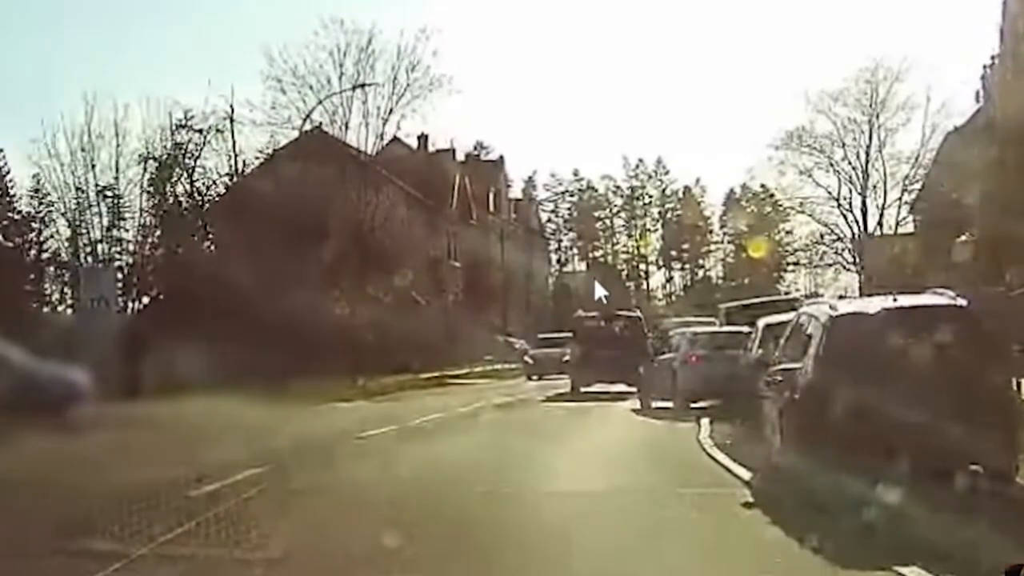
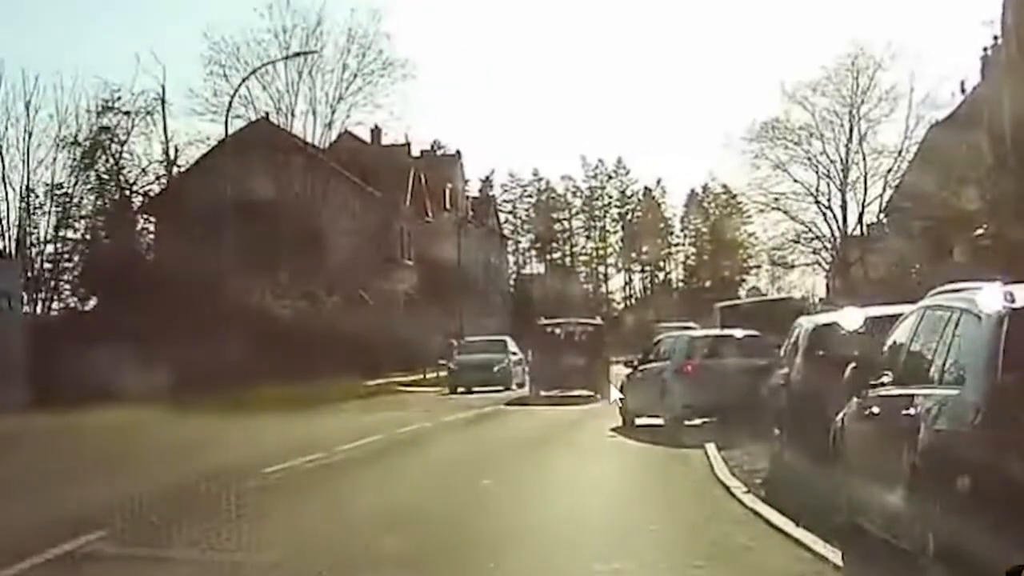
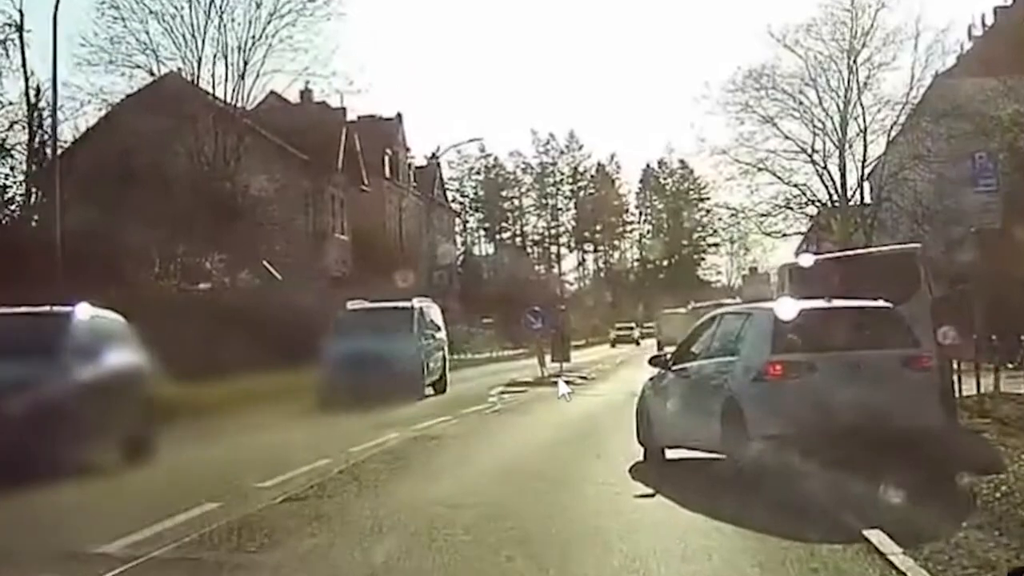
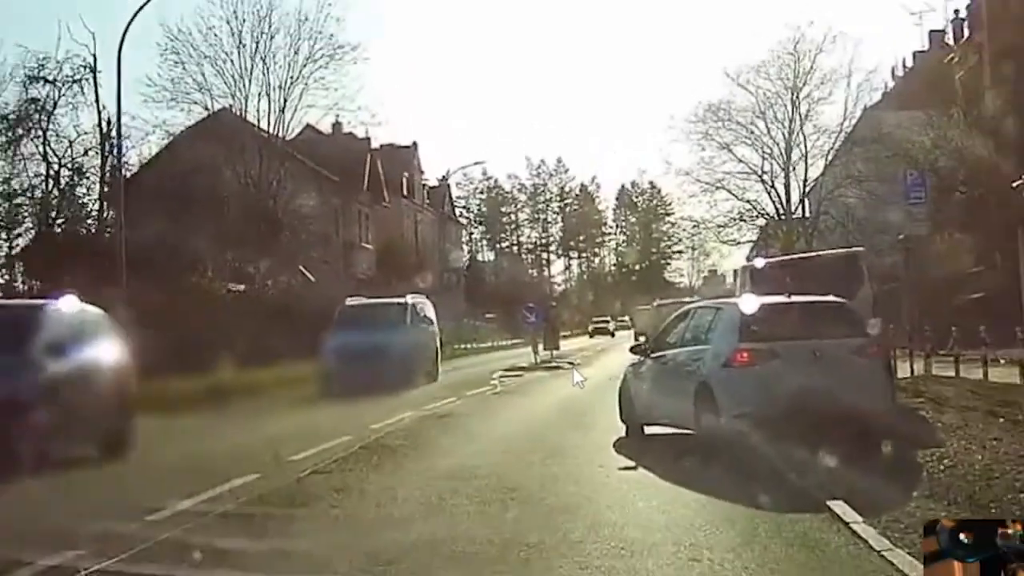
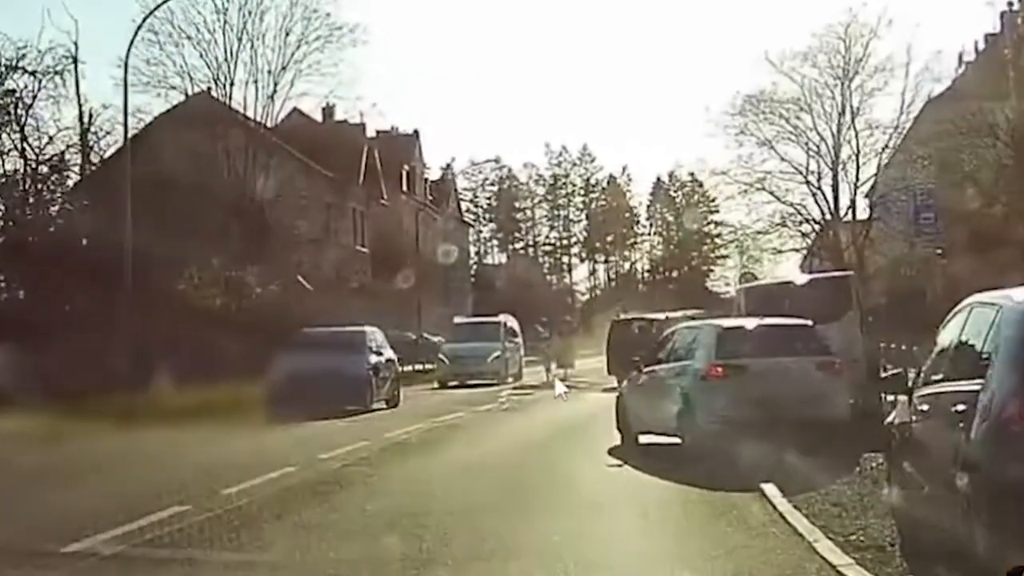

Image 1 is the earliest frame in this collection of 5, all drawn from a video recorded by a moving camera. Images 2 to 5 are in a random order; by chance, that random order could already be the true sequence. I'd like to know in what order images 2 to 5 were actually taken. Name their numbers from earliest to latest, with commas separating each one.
2, 5, 3, 4
